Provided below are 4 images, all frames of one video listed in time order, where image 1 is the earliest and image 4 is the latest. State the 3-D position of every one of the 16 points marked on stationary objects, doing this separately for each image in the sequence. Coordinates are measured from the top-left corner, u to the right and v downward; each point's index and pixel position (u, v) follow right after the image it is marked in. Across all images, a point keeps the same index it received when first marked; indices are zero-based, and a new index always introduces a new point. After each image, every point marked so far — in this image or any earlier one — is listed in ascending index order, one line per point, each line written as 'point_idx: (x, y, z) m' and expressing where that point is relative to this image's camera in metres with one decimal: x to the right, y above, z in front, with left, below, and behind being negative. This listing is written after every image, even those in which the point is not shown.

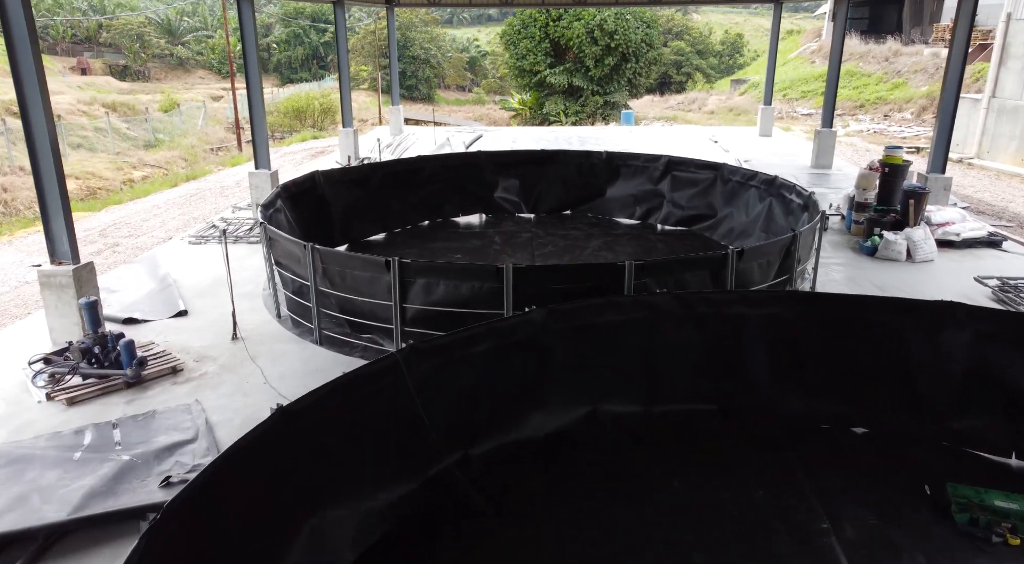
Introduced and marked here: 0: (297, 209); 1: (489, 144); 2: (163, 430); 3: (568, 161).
0: (-2.5, +0.9, +7.8) m
1: (-0.6, +3.2, +15.4) m
2: (-2.4, -1.0, +4.4) m
3: (+0.8, +1.8, +9.6) m
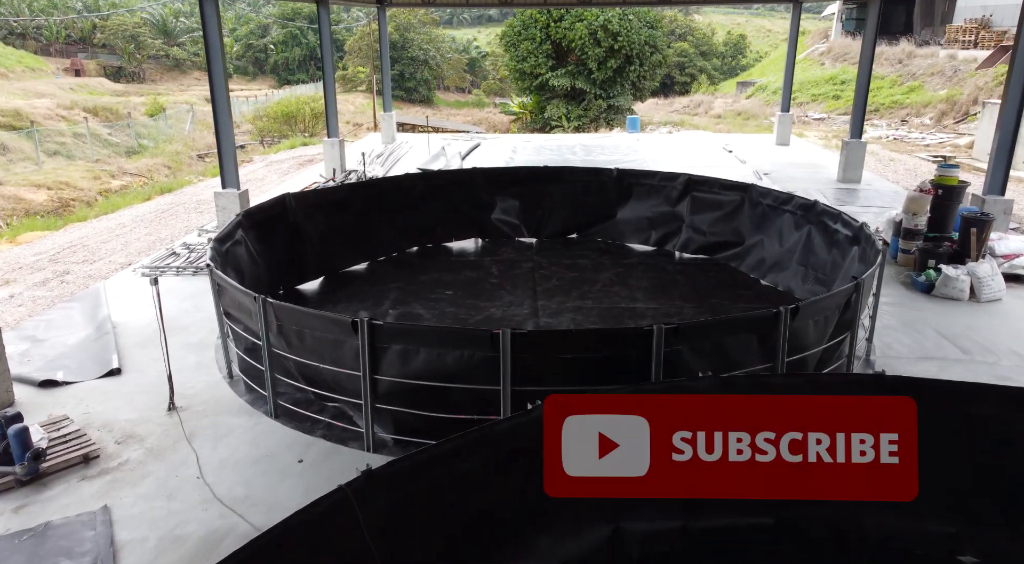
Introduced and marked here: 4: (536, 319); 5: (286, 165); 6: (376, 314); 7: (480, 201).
0: (-2.6, +0.5, +6.7) m
1: (-0.6, +2.8, +14.4) m
2: (-2.4, -1.4, +3.4) m
3: (+0.8, +1.4, +8.6) m
4: (+0.2, -0.4, +6.3) m
5: (-5.8, +3.0, +16.8) m
6: (-1.3, -0.3, +6.5) m
7: (-0.4, +1.1, +8.6) m
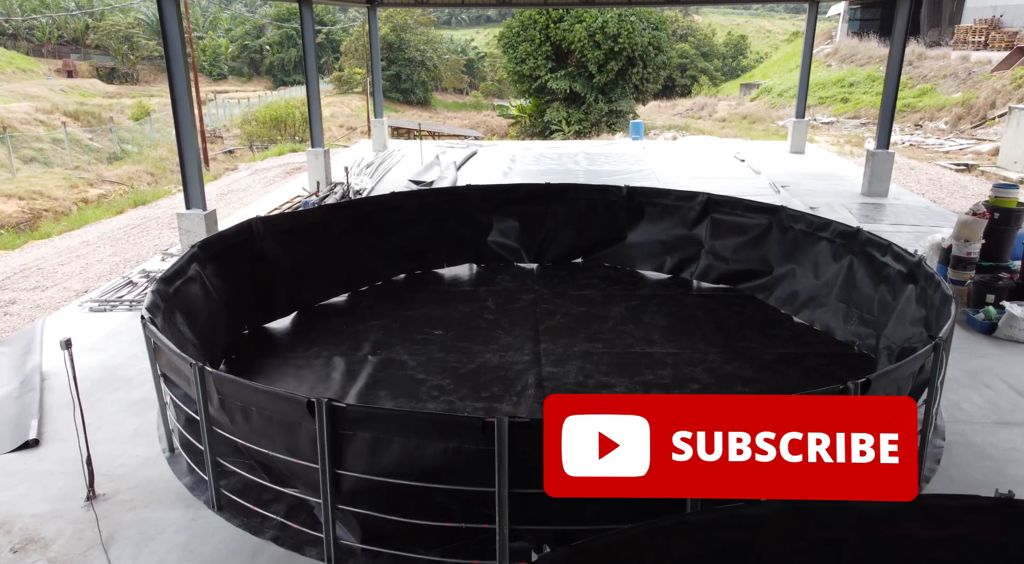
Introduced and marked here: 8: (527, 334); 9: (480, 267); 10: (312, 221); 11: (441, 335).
0: (-2.6, +0.1, +5.8) m
1: (-0.6, +2.5, +13.5) m
2: (-2.4, -1.8, +2.5) m
3: (+0.8, +1.0, +7.7) m
4: (+0.2, -0.7, +5.5) m
5: (-5.9, +2.6, +15.9) m
6: (-1.4, -0.7, +5.6) m
7: (-0.4, +0.7, +7.7) m
8: (+0.1, -0.5, +6.0) m
9: (-0.4, +0.2, +7.7) m
10: (-2.1, +0.6, +6.7) m
11: (-0.6, -0.5, +6.0) m
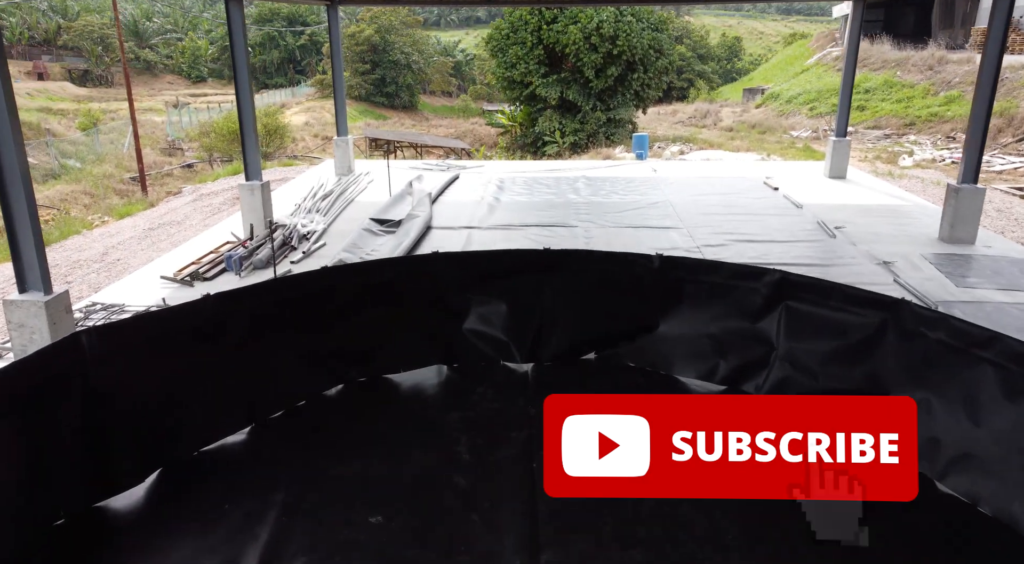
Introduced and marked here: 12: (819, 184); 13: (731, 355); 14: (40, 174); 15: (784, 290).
0: (-2.7, -0.8, +3.5) m
1: (-0.8, +1.5, +11.2) m
2: (-2.4, -2.7, +0.2) m
3: (+0.7, +0.1, +5.4) m
4: (+0.1, -1.6, +3.2) m
5: (-6.1, +1.7, +13.6) m
6: (-1.5, -1.6, +3.3) m
7: (-0.6, -0.2, +5.4) m
8: (0.0, -1.4, +3.7) m
9: (-0.5, -0.7, +5.4) m
10: (-2.2, -0.3, +4.4) m
11: (-0.7, -1.4, +3.7) m
12: (+5.6, +1.8, +11.9) m
13: (+1.7, -0.6, +5.1) m
14: (-12.9, +2.9, +17.7) m
15: (+2.0, -0.1, +4.8) m
